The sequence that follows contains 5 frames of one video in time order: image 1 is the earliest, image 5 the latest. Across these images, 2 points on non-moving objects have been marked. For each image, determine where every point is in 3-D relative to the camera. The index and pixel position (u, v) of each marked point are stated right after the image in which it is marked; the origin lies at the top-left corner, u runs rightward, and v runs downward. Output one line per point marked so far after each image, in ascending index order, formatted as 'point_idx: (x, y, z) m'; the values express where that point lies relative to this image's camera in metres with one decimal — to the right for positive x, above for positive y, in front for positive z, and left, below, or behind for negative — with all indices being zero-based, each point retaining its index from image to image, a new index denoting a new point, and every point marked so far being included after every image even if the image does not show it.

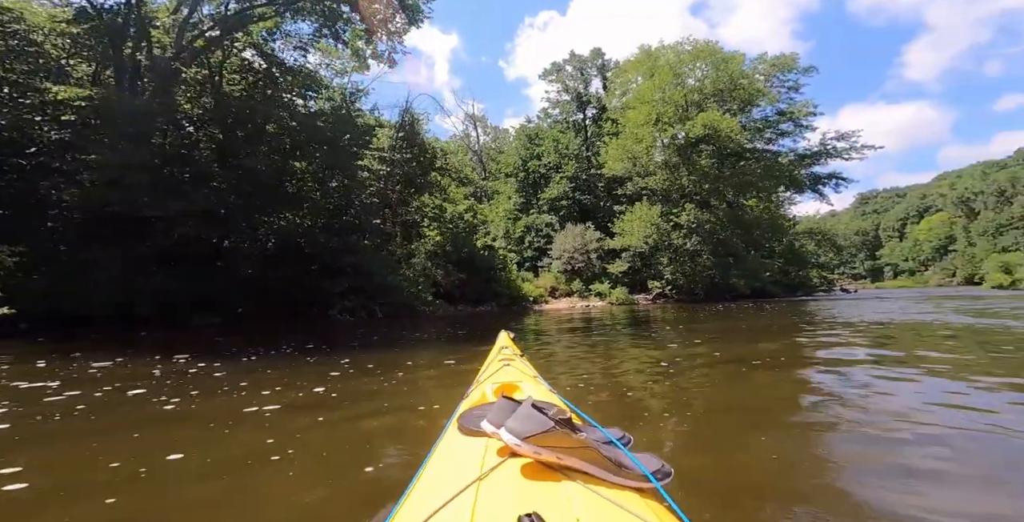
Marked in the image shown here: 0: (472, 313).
0: (-1.5, -1.9, +17.8) m
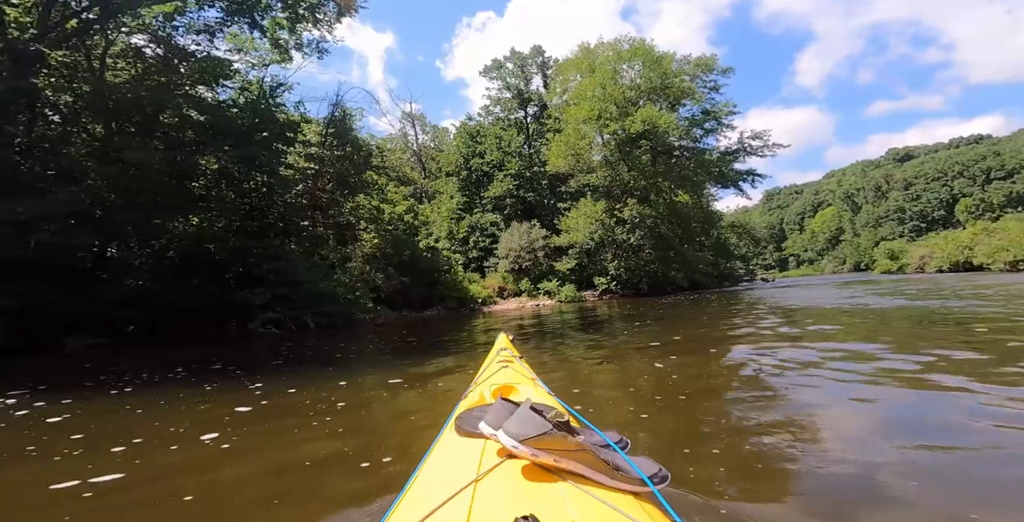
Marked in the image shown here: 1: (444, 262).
0: (-3.3, -2.0, +16.8) m
1: (-2.8, 0.0, +19.5) m
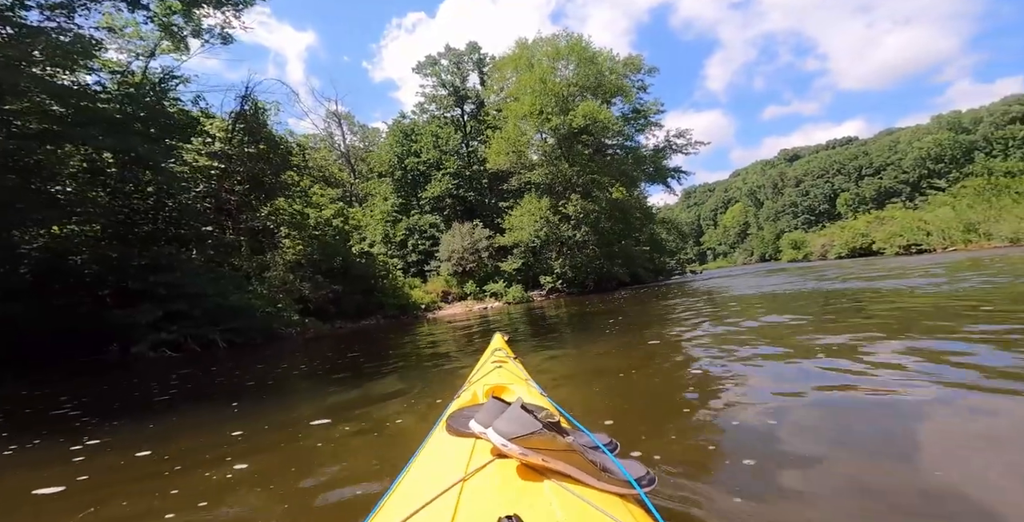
0: (-5.0, -2.2, +15.2) m
1: (-4.9, -0.2, +18.0) m
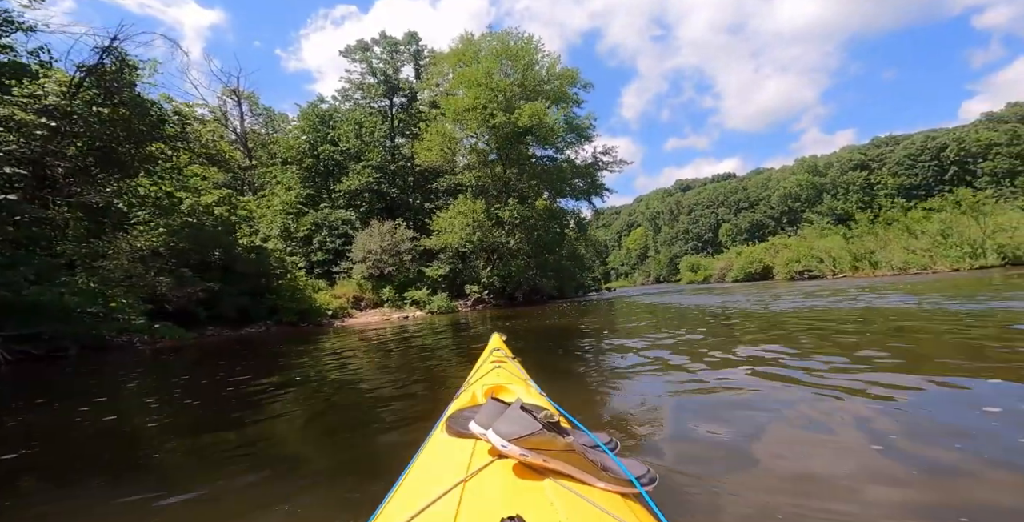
0: (-7.1, -2.0, +12.3) m
1: (-7.3, -0.2, +15.2) m
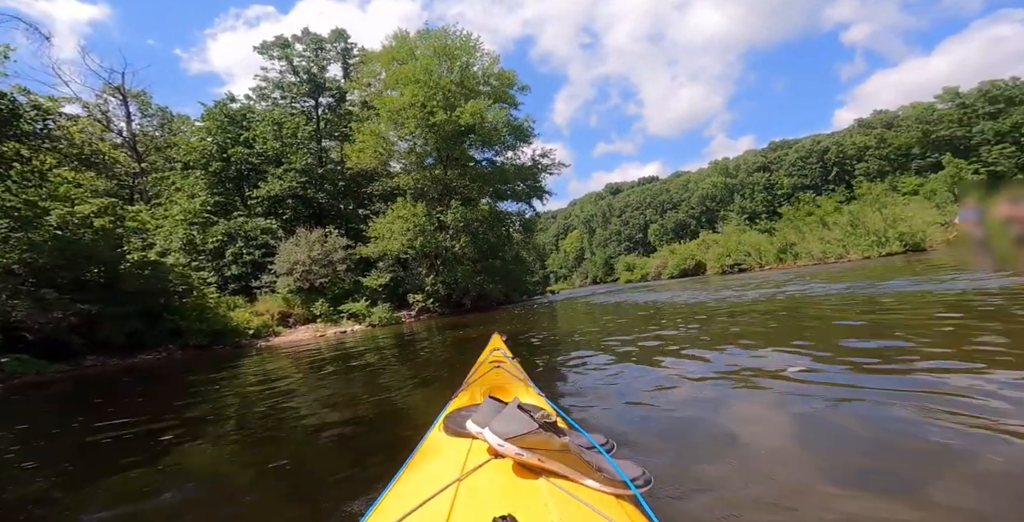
0: (-8.3, -2.4, +10.5) m
1: (-8.9, -0.6, +13.3) m
